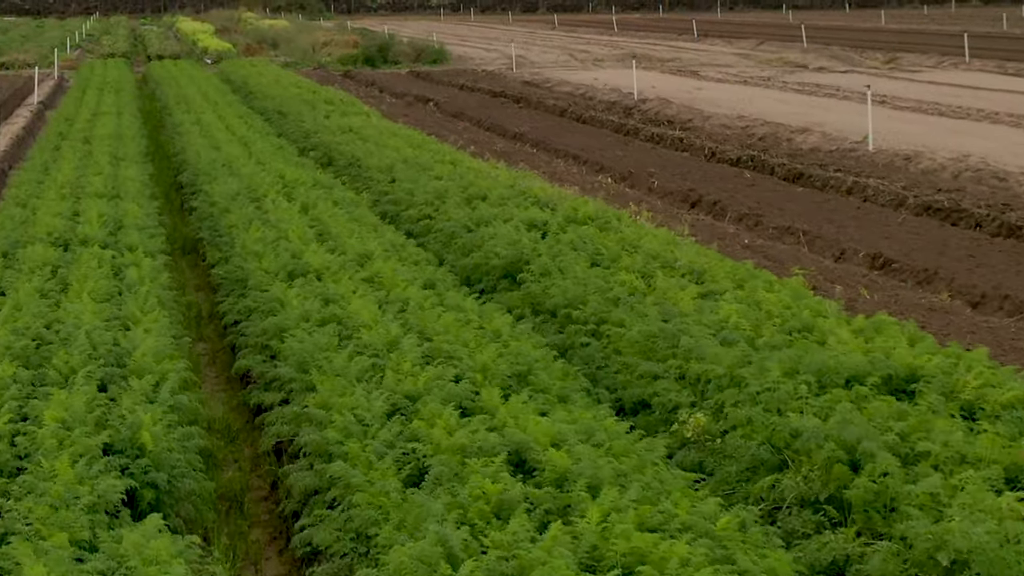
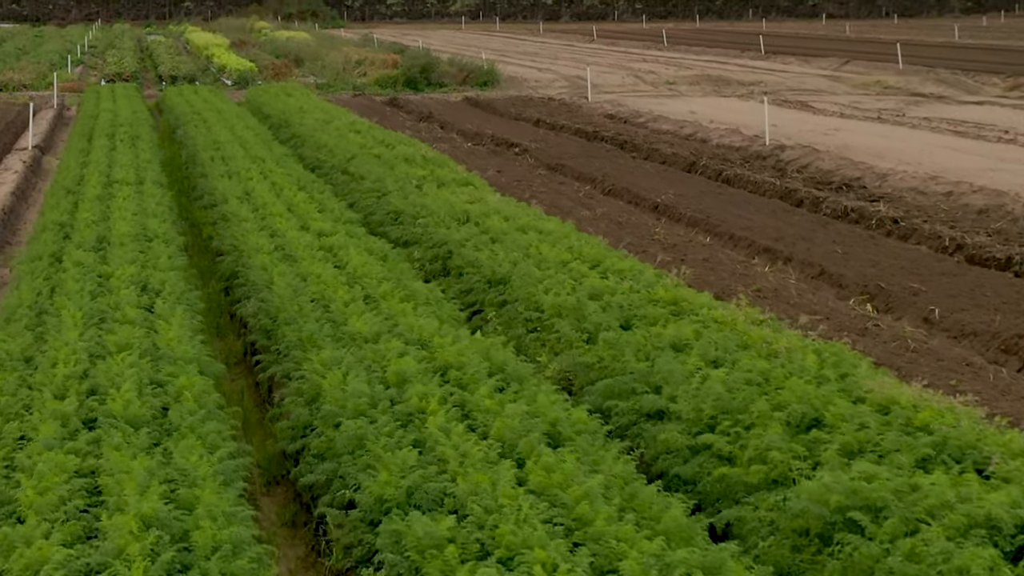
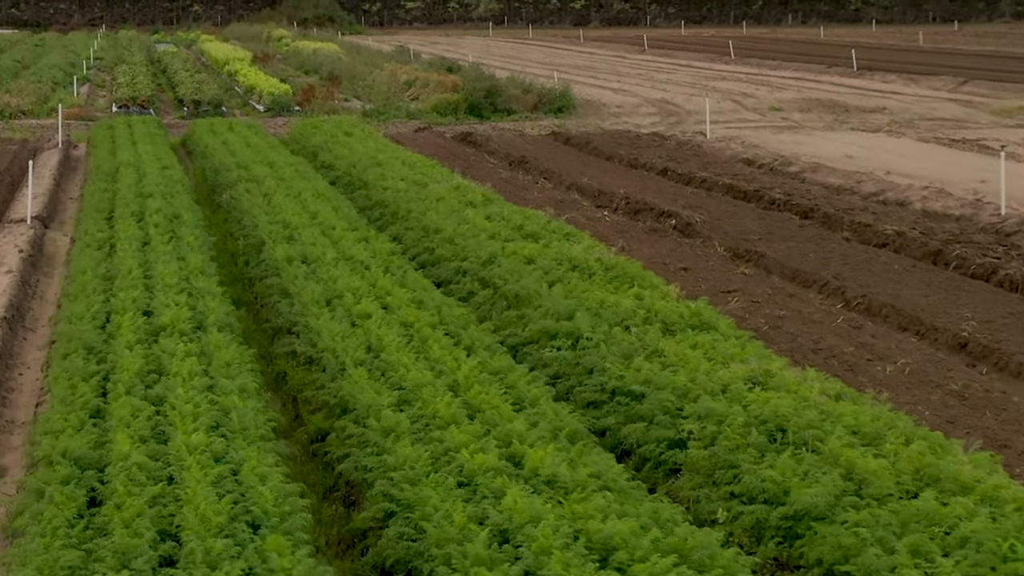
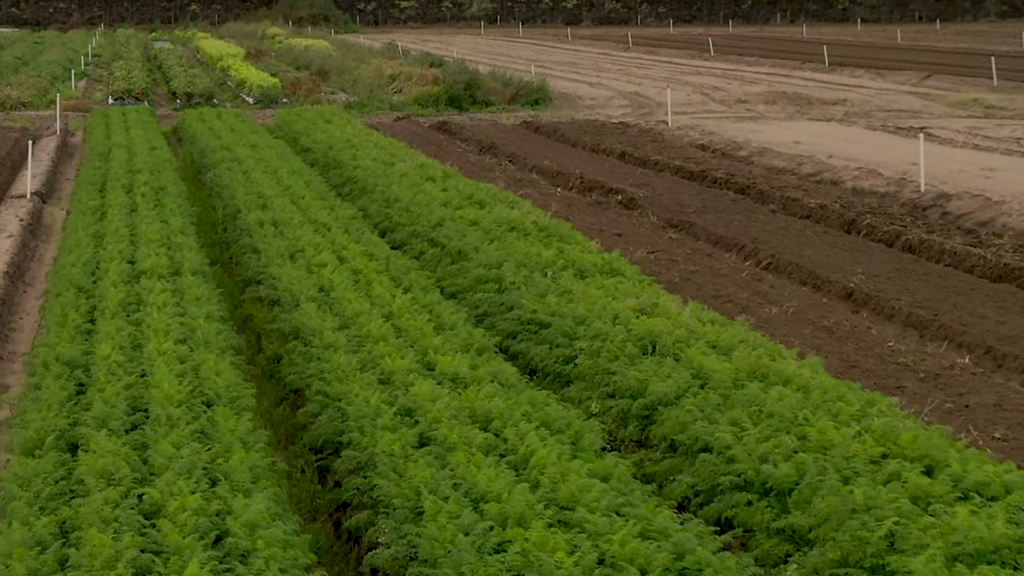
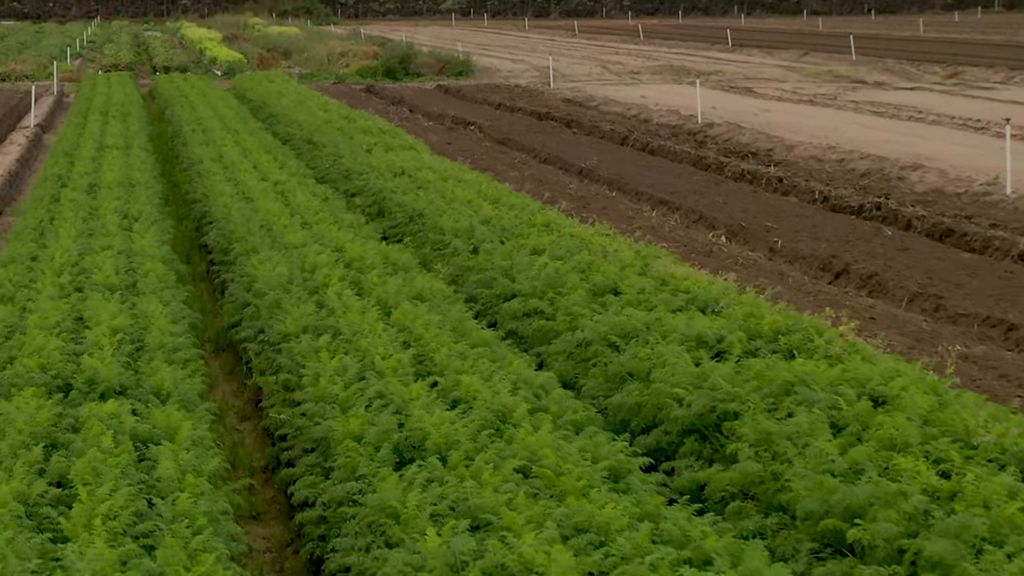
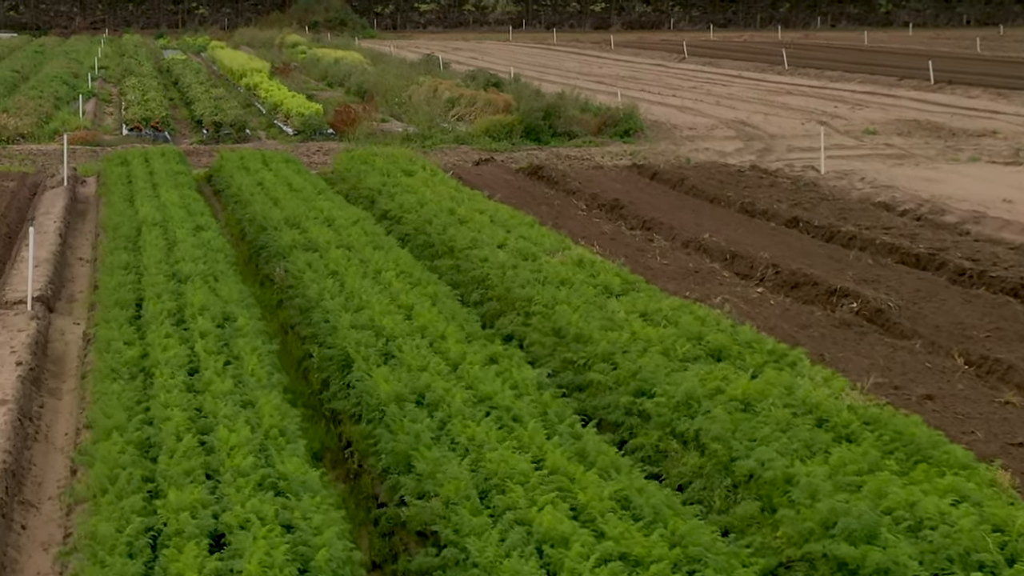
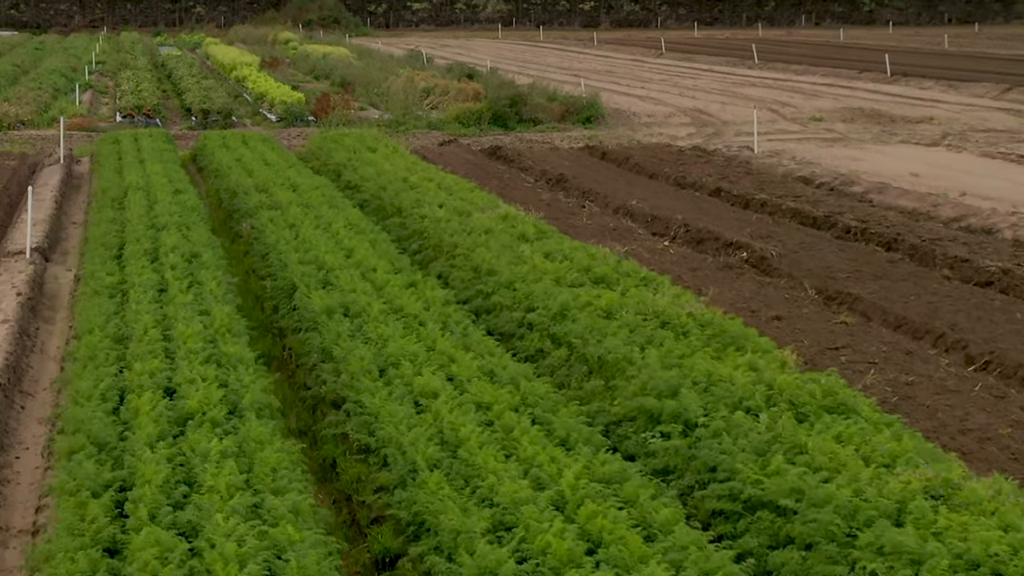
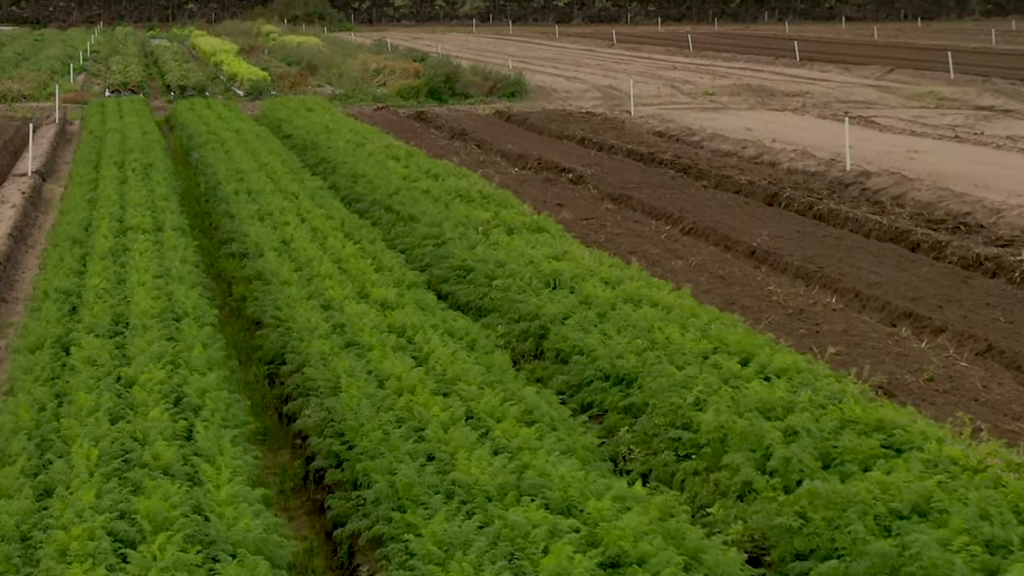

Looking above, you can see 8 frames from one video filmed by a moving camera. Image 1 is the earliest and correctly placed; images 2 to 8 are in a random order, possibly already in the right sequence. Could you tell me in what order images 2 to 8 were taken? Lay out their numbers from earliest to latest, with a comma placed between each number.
5, 2, 8, 4, 3, 7, 6
